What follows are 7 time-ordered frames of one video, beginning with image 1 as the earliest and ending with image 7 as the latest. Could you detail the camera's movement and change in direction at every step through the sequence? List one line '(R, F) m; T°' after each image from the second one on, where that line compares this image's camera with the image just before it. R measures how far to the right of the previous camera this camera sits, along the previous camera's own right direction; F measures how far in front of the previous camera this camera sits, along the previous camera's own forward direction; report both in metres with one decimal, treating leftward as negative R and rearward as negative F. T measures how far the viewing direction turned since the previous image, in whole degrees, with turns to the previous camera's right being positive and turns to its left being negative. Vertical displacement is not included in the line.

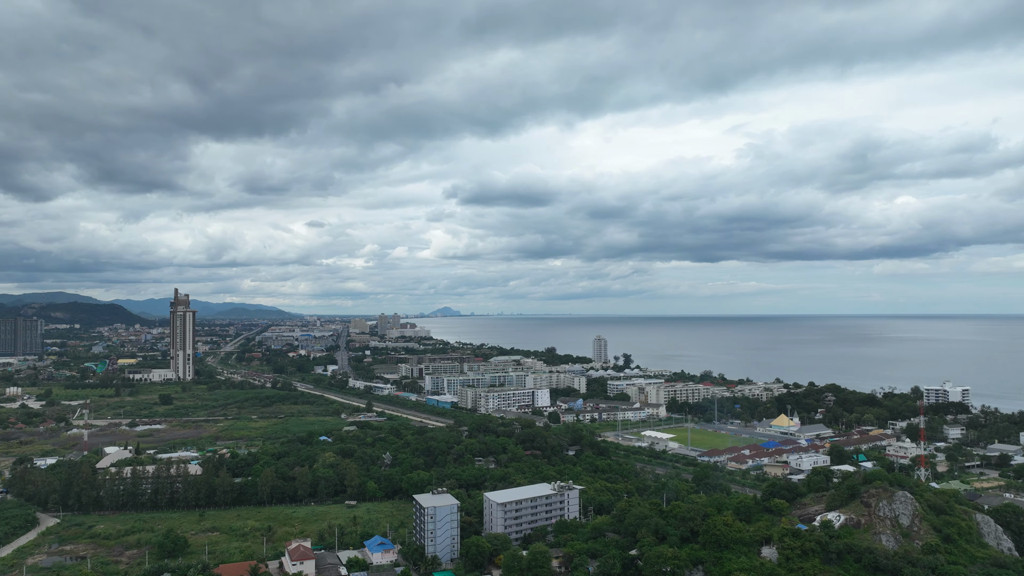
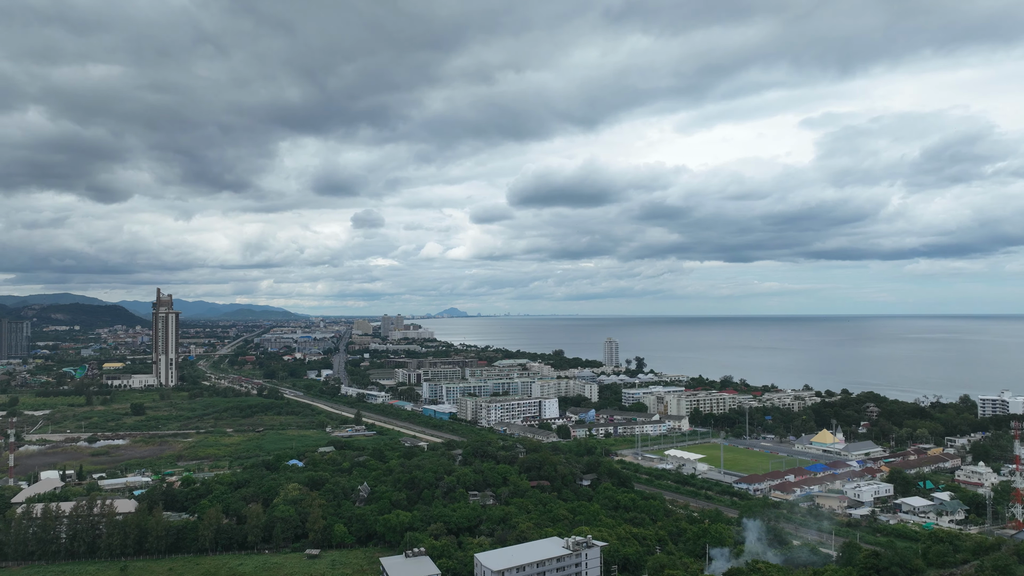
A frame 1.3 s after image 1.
(+0.1, +4.0) m; -1°
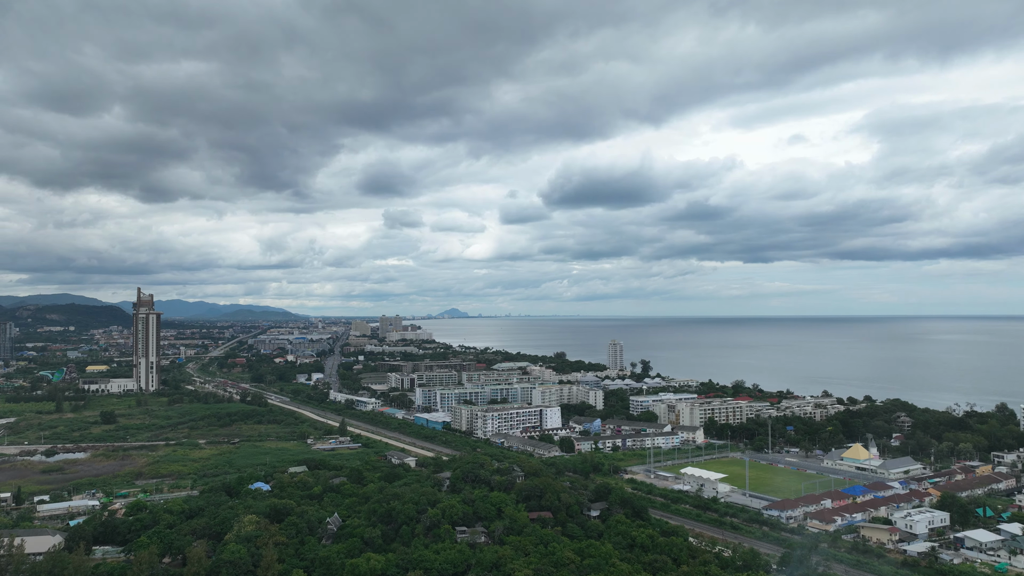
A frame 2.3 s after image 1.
(+0.1, +2.9) m; 0°
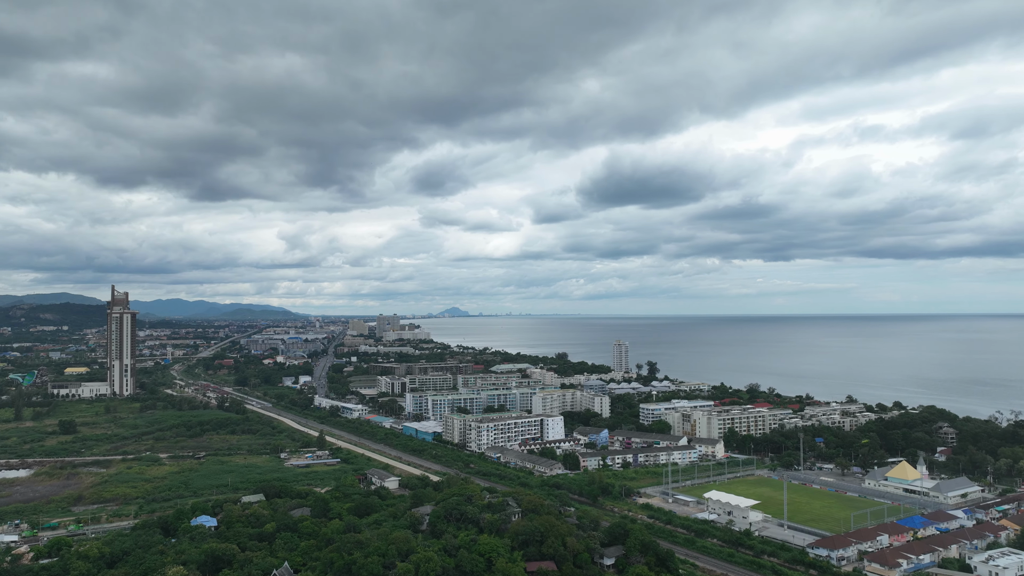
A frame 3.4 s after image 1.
(+0.1, +3.4) m; 0°
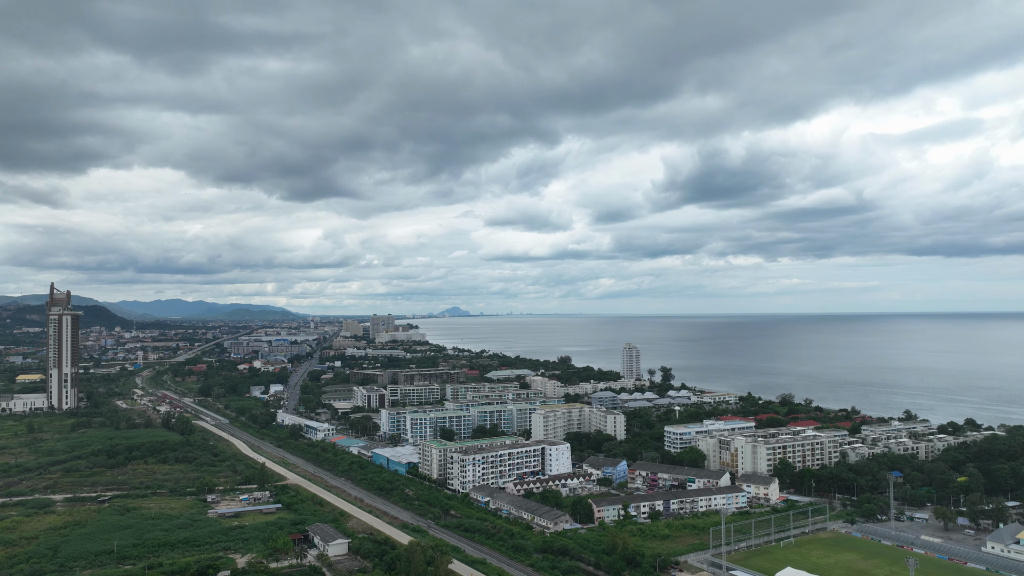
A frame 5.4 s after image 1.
(+0.3, +6.3) m; 0°
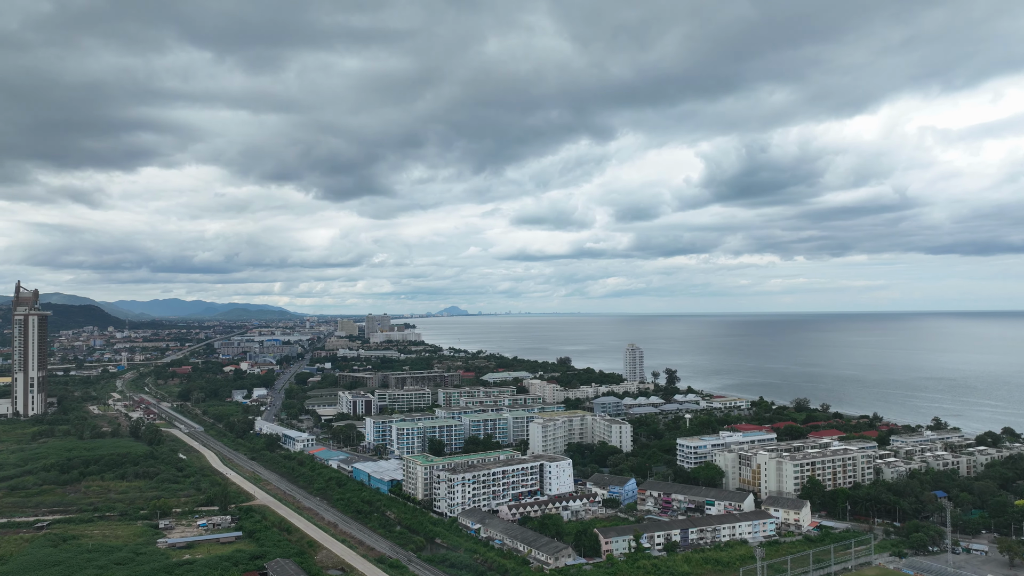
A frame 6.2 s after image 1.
(+0.1, +2.7) m; 0°
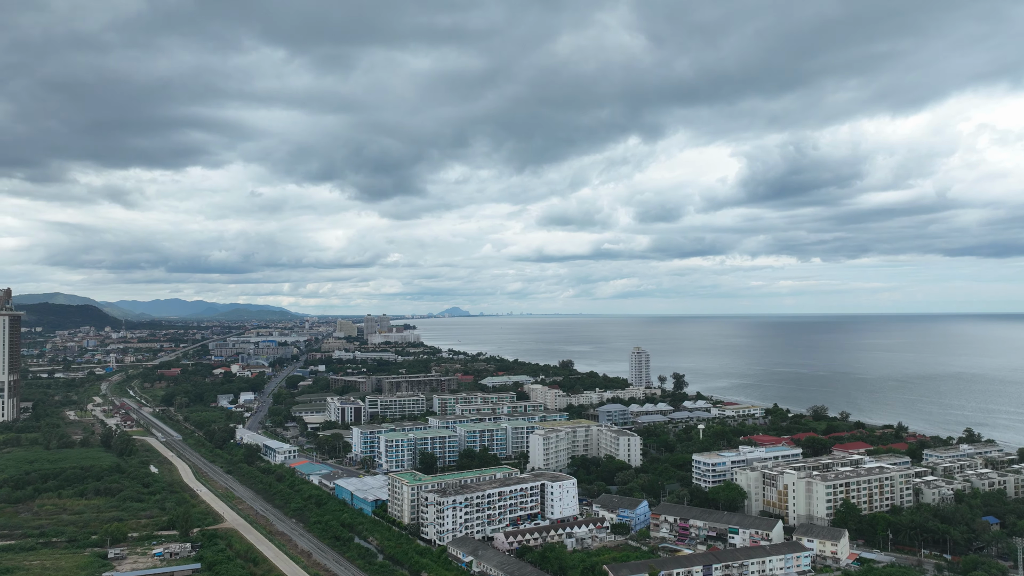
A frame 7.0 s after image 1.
(+0.1, +2.3) m; 0°
